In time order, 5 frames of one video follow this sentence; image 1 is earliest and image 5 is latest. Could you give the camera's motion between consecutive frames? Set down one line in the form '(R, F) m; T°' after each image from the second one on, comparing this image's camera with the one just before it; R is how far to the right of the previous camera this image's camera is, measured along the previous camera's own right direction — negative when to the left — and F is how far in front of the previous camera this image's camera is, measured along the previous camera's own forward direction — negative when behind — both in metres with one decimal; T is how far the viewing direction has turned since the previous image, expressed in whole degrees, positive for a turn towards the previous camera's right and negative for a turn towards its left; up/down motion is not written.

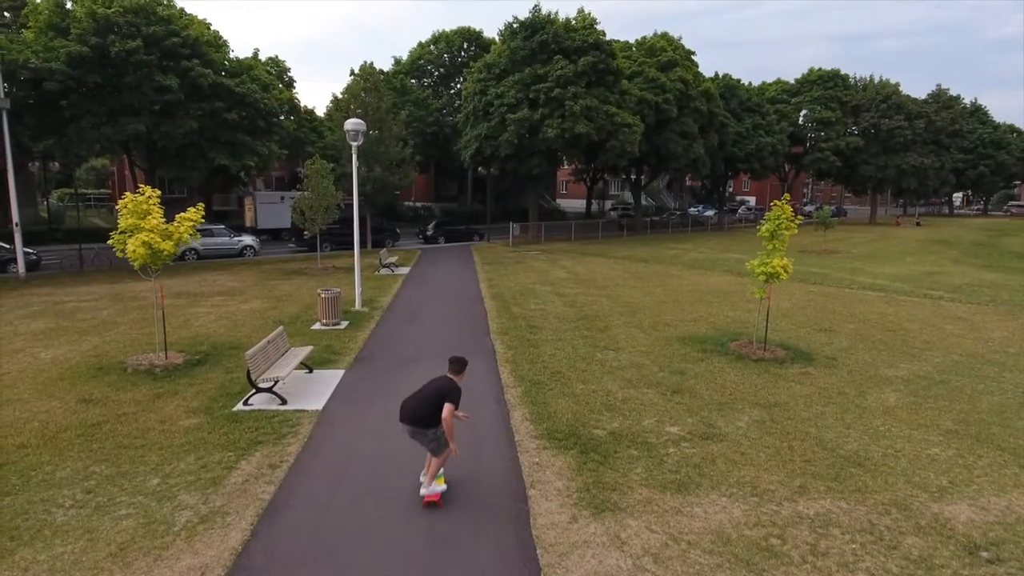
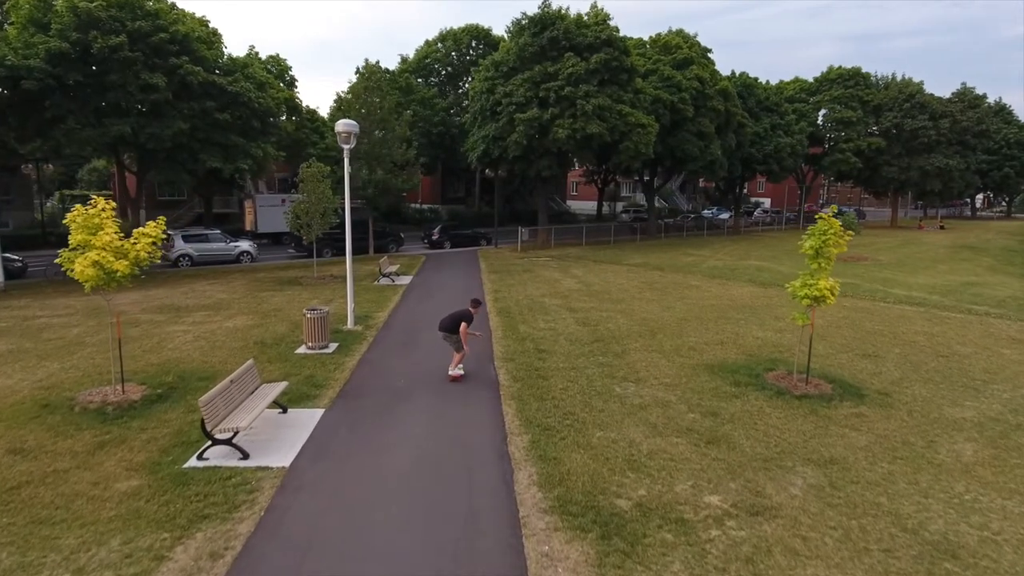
(+0.1, +1.5) m; -1°
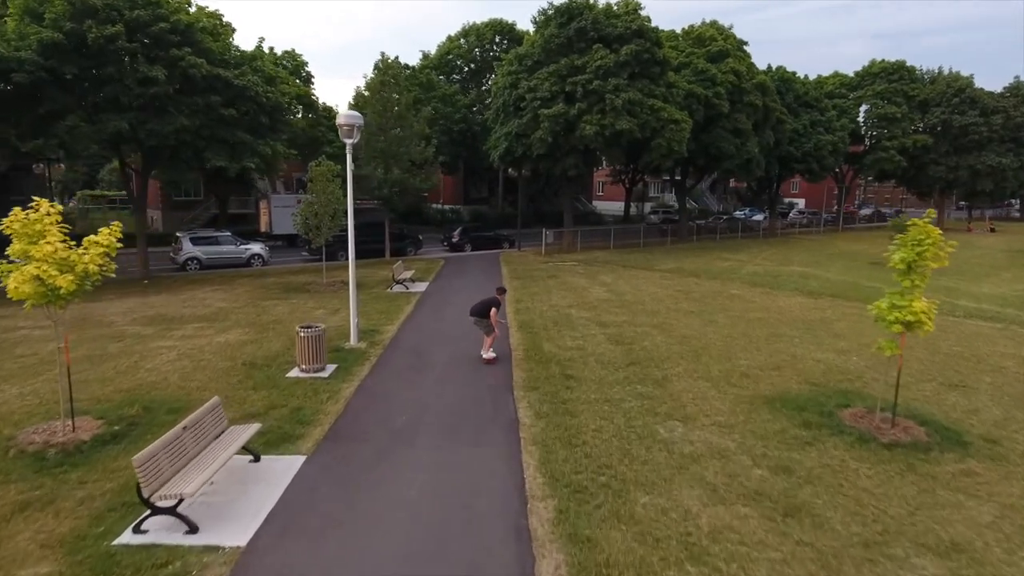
(0.0, +1.8) m; -2°
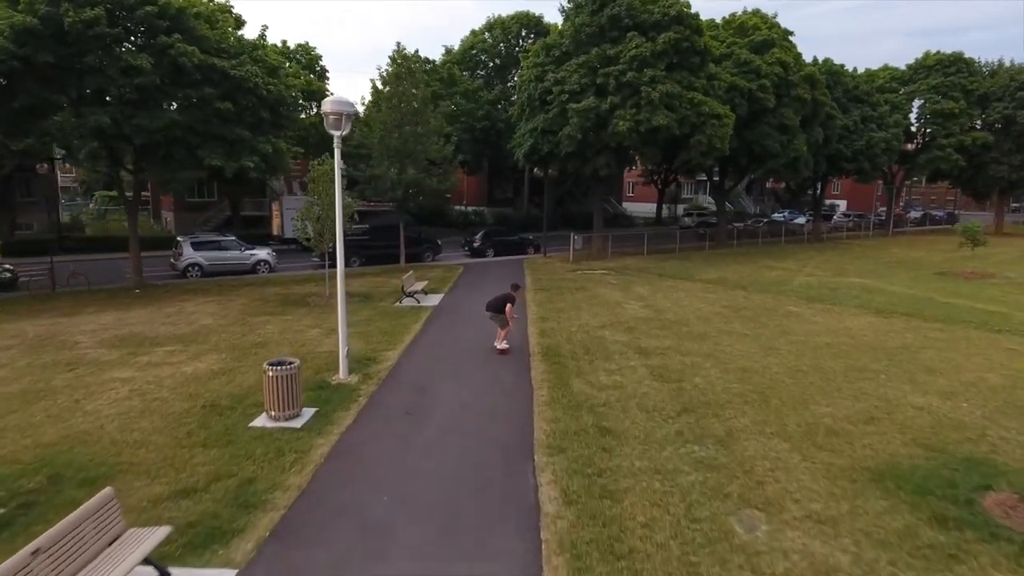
(+0.1, +2.4) m; -2°
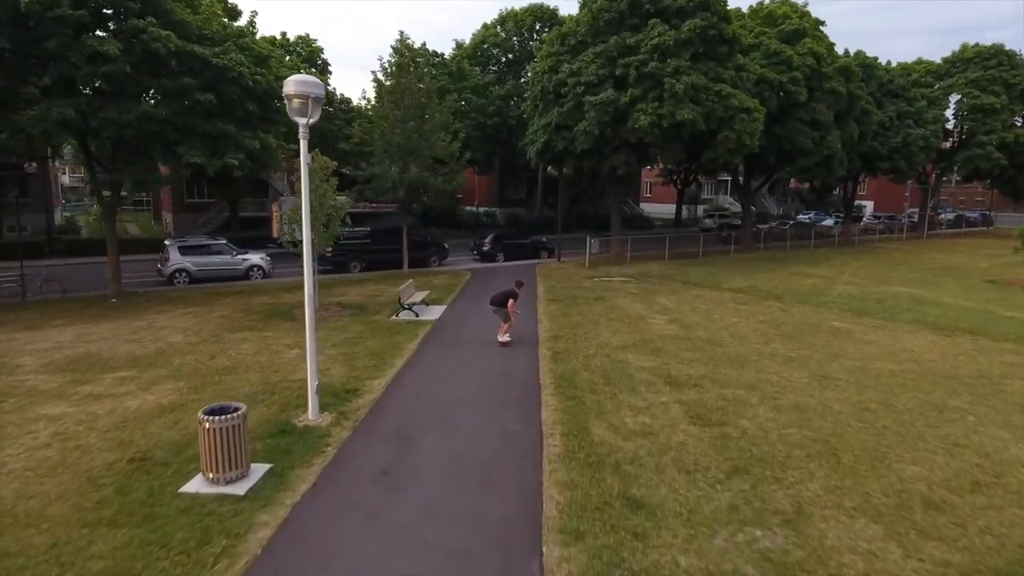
(+0.1, +2.0) m; -1°
